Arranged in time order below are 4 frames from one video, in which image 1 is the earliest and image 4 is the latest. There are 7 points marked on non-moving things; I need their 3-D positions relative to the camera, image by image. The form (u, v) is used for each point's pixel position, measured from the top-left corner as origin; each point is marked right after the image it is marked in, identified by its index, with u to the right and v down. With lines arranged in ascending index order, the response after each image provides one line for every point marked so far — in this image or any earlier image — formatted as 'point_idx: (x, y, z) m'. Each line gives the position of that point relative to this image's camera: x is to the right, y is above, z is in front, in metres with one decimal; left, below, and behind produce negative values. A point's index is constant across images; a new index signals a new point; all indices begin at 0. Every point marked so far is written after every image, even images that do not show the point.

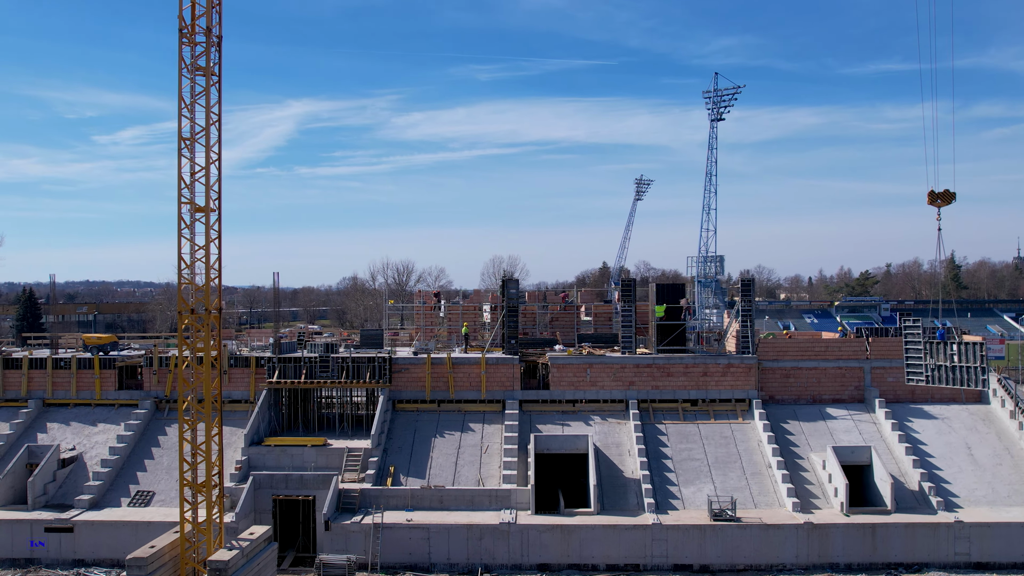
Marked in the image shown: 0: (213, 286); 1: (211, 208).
0: (-5.2, +0.1, +16.9) m
1: (-5.2, +1.4, +16.9) m
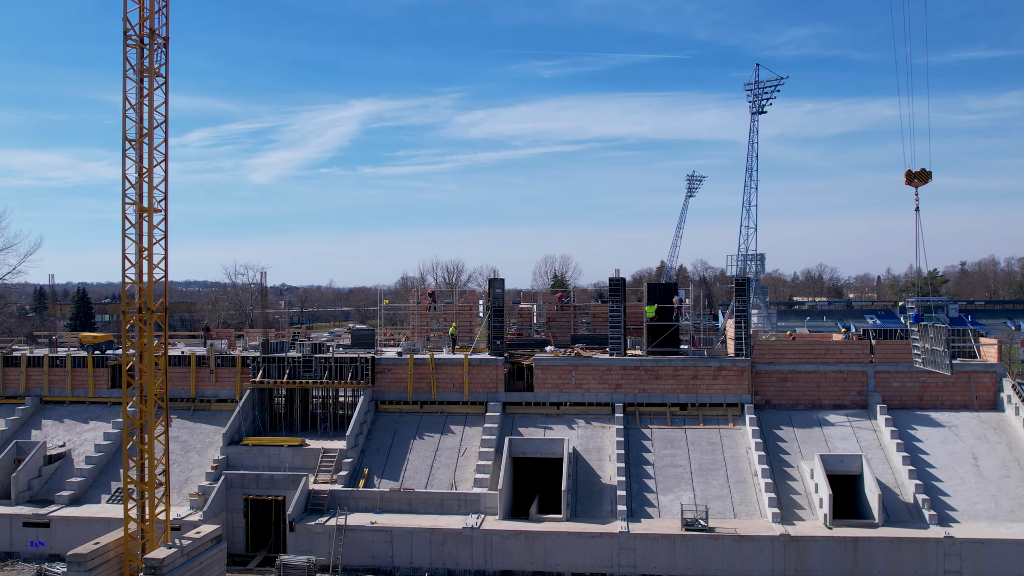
0: (-6.2, 0.0, +17.0) m
1: (-6.2, +1.4, +17.1) m
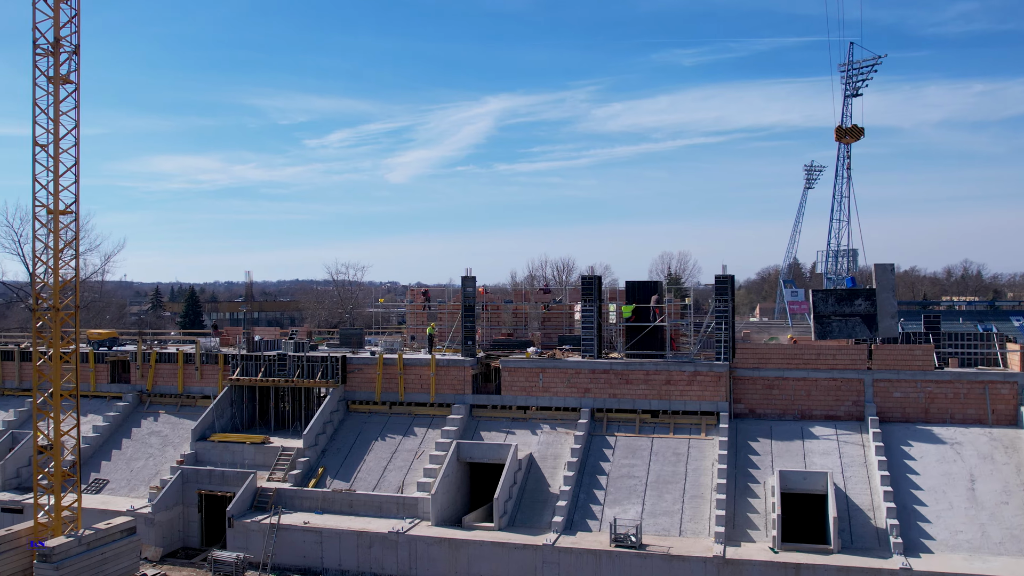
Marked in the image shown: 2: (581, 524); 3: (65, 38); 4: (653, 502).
0: (-8.0, 0.0, +17.6) m
1: (-8.1, +1.4, +17.7) m
2: (+1.4, -4.7, +19.6) m
3: (-8.0, +4.5, +17.7) m
4: (+2.8, -4.3, +19.8) m
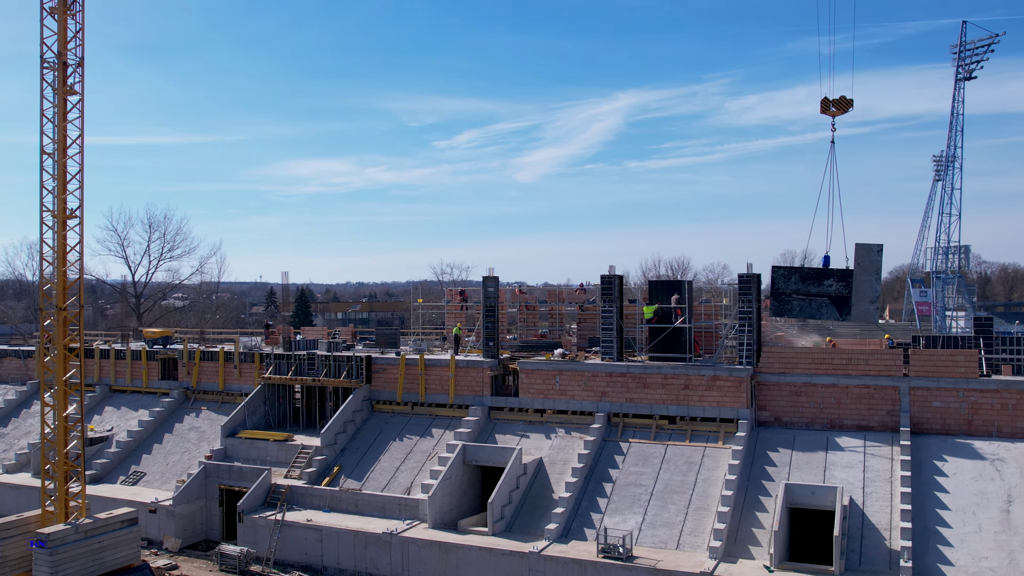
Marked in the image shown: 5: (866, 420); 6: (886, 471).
0: (-8.4, 0.0, +18.5) m
1: (-8.4, +1.4, +18.6) m
2: (+1.2, -4.7, +18.9) m
3: (-8.3, +4.5, +18.5) m
4: (+2.7, -4.3, +18.9) m
5: (+7.2, -2.7, +20.0) m
6: (+7.1, -3.5, +18.6) m
